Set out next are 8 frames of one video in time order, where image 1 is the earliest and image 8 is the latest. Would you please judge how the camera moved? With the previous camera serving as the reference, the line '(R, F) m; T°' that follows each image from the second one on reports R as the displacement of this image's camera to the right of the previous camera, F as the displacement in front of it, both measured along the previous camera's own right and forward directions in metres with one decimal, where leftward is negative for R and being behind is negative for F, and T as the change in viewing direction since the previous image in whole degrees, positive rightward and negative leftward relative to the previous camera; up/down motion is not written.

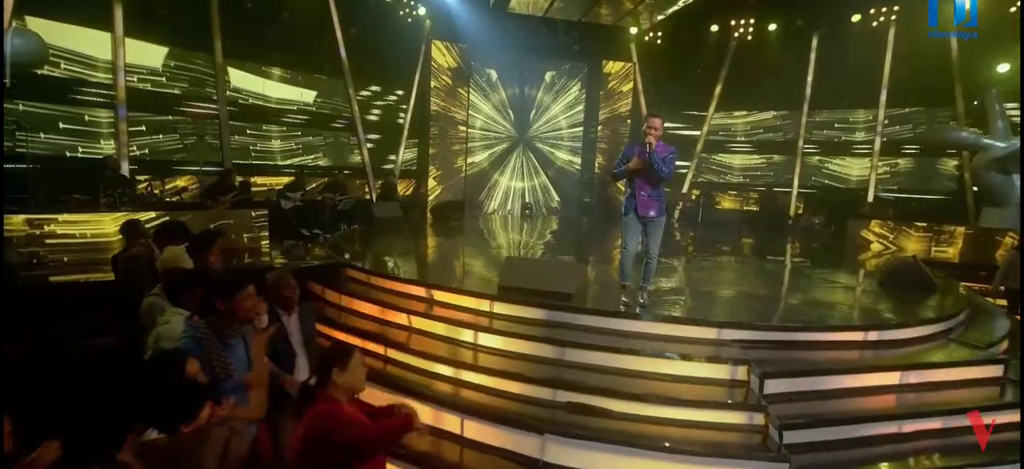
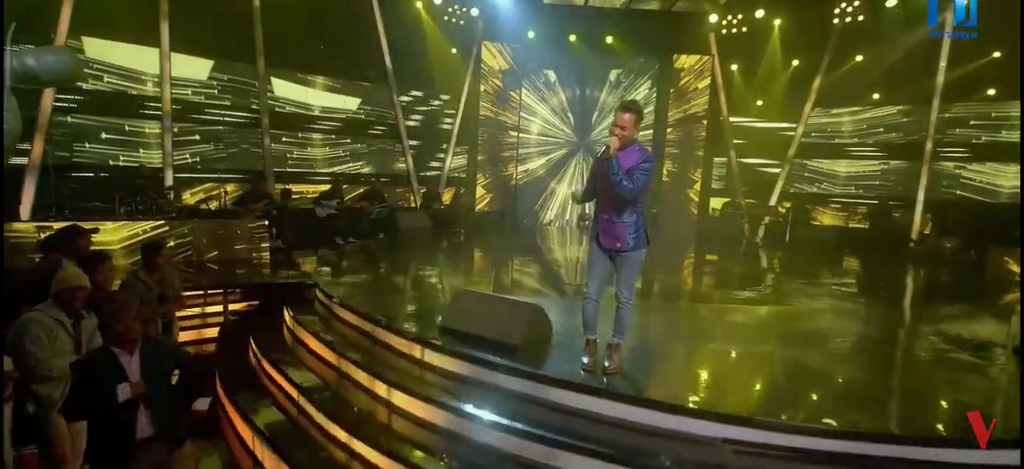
(+0.7, +0.6) m; -12°
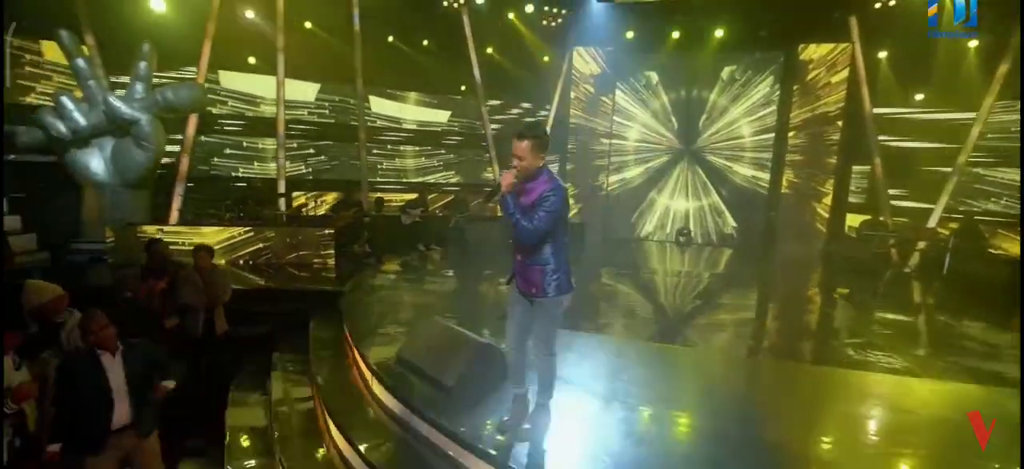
(+0.8, +0.3) m; -17°
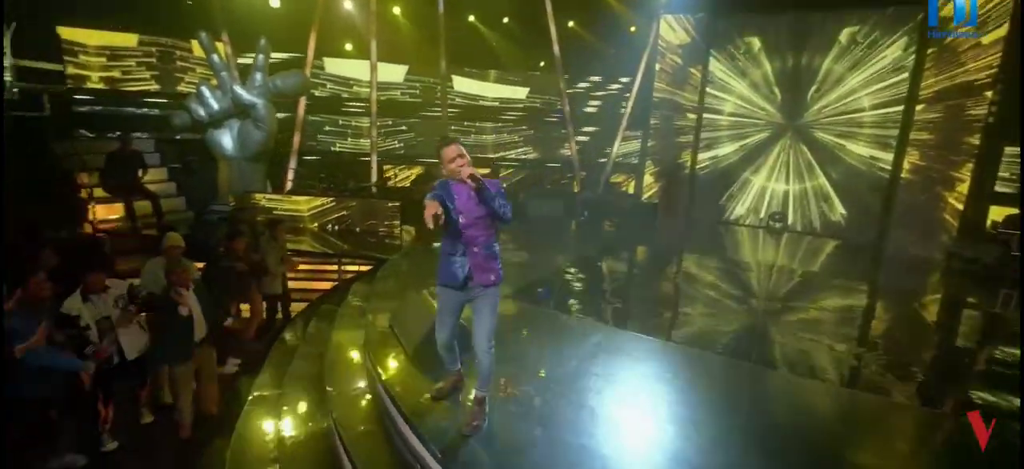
(+0.7, 0.0) m; -15°
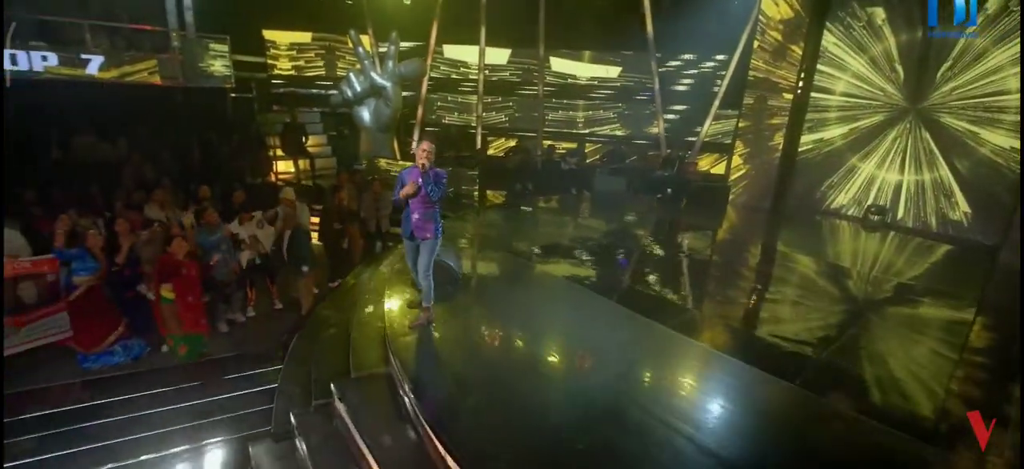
(+1.1, -0.6) m; -18°
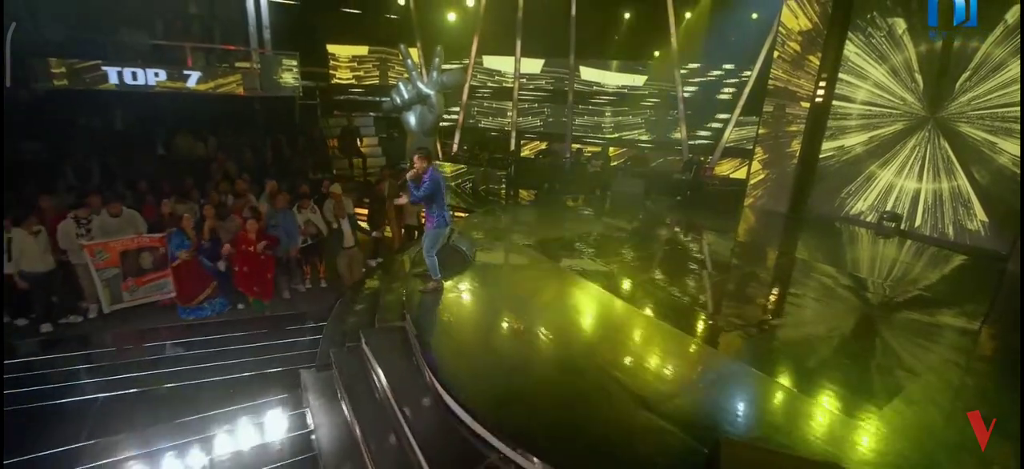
(+0.4, -0.6) m; -6°
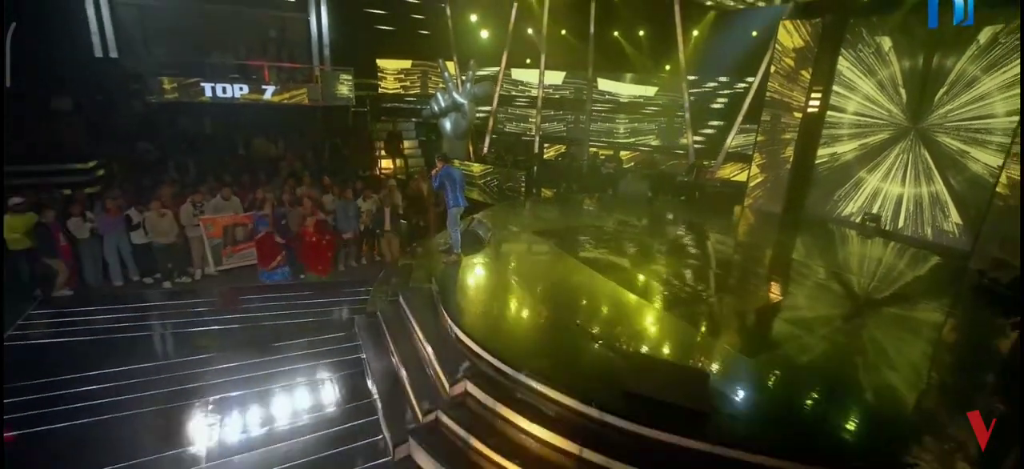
(+0.3, -0.9) m; -5°
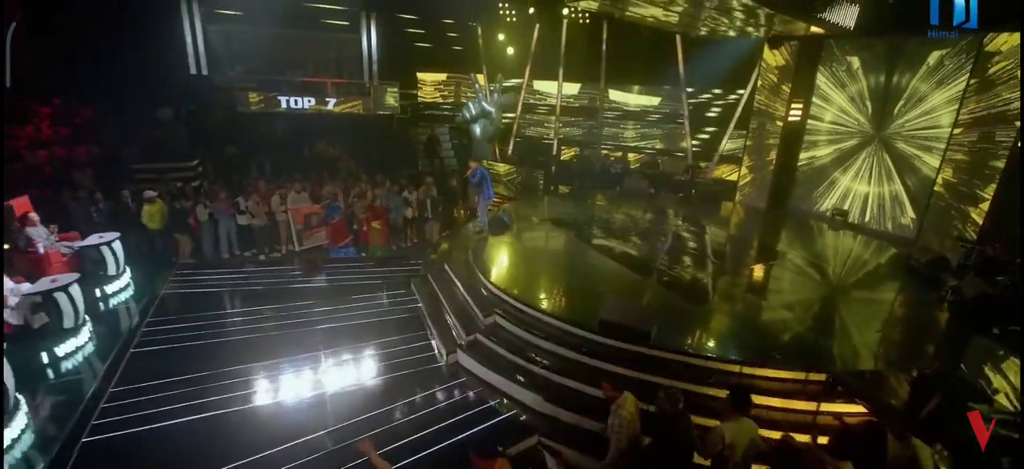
(+0.1, -1.3) m; -3°
